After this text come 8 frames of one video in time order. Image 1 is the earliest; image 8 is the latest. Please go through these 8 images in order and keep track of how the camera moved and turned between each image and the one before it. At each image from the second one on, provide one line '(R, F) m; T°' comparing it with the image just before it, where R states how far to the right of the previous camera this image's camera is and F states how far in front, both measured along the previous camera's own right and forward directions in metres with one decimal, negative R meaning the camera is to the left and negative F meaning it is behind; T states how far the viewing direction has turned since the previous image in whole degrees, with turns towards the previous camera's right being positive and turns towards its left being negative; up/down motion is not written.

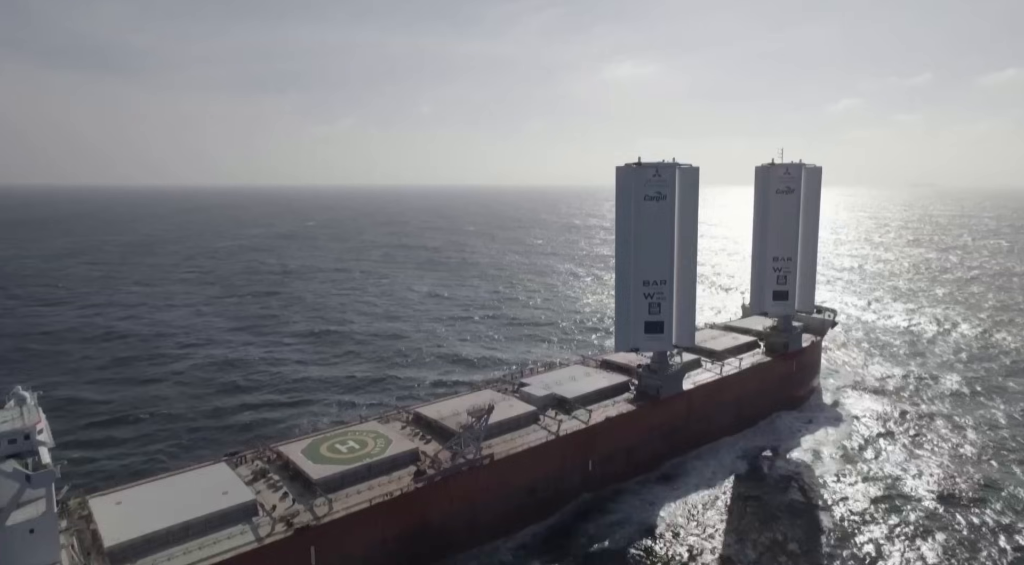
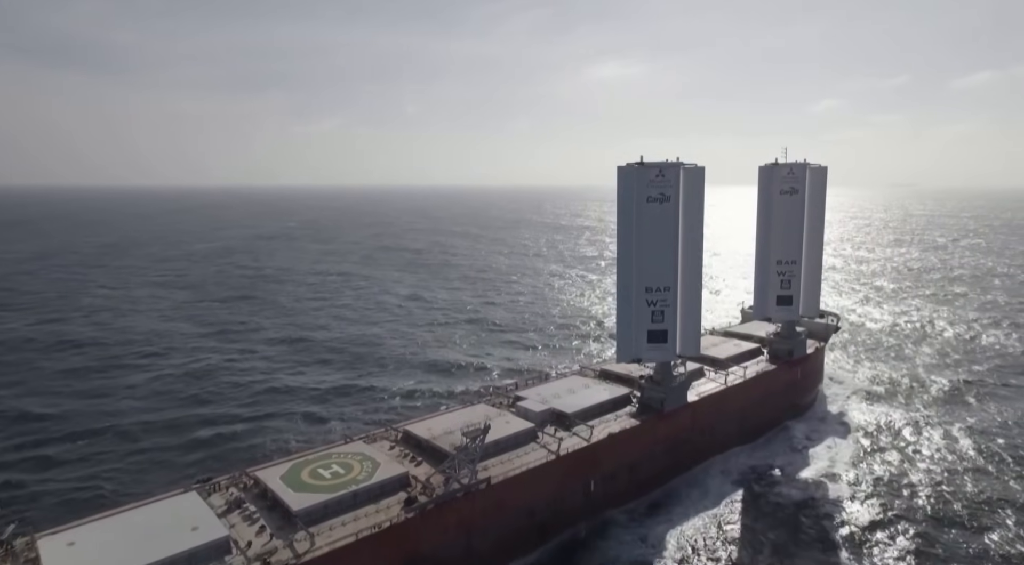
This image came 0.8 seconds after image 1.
(-0.2, +1.3) m; +1°
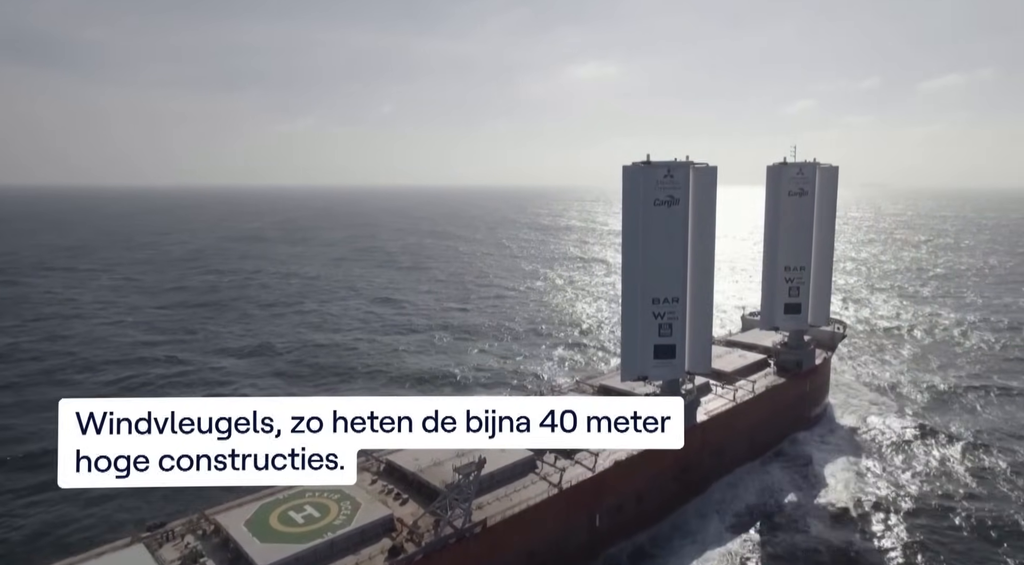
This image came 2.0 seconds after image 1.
(-0.4, +2.0) m; +2°
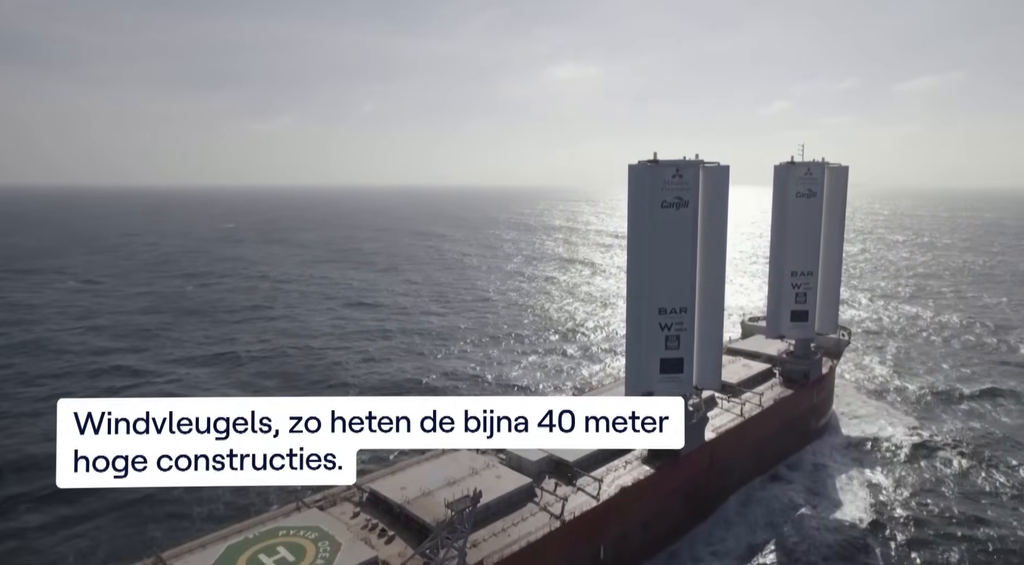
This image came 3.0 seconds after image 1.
(-0.3, +1.6) m; +1°
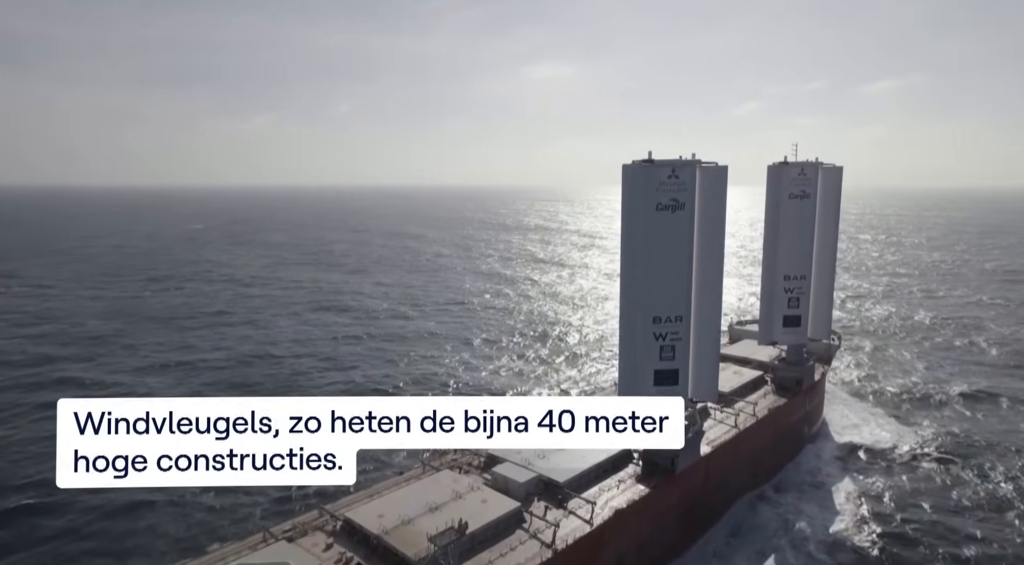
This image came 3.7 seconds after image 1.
(-0.2, +1.2) m; +2°
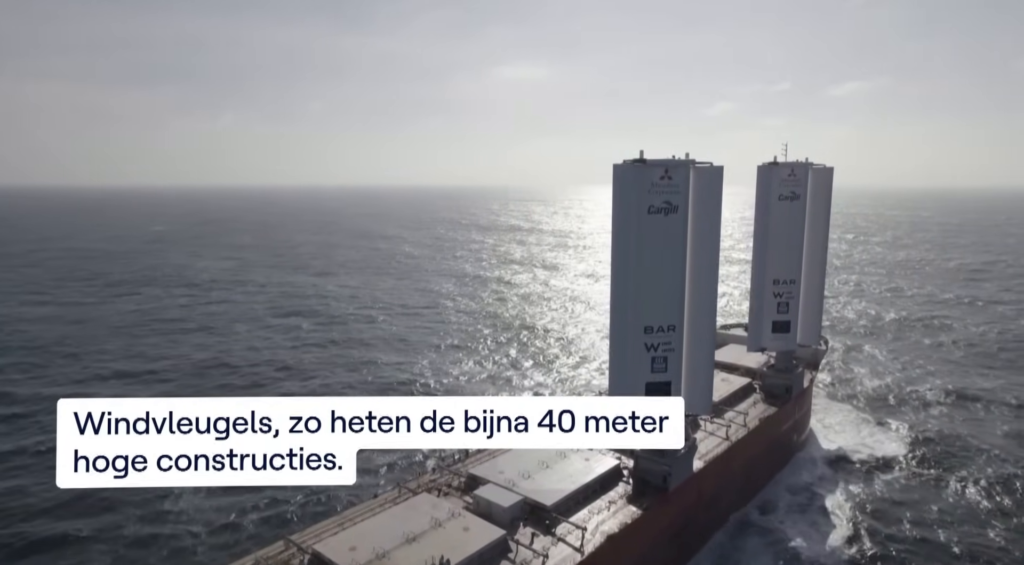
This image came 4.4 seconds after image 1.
(-0.2, +1.1) m; +2°
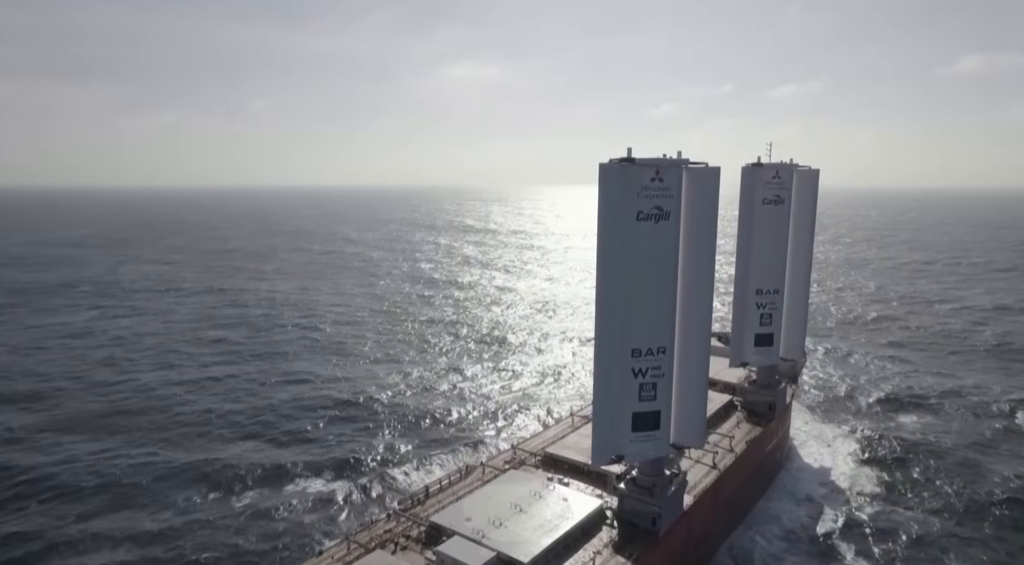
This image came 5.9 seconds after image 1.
(-0.3, +2.2) m; +4°
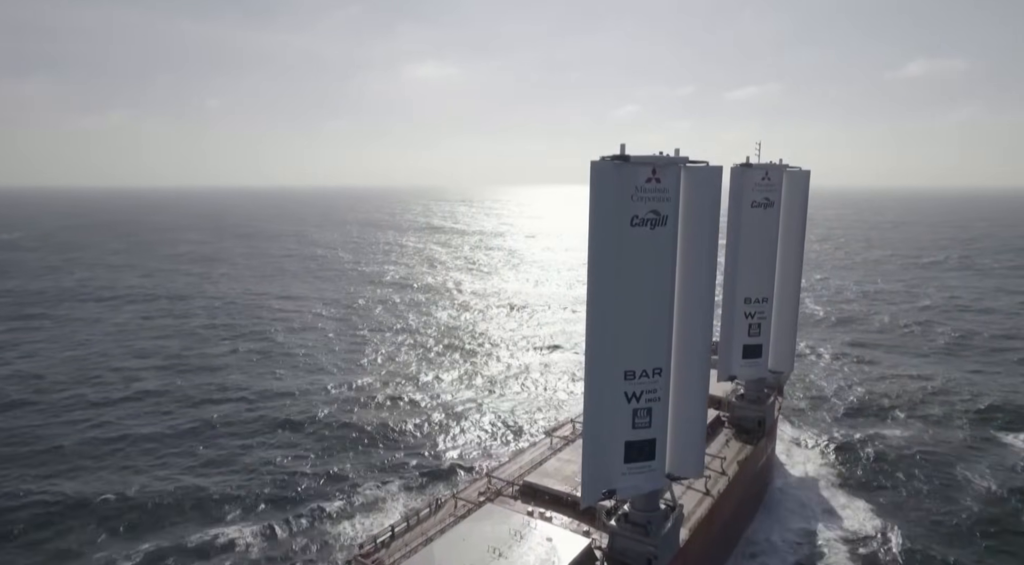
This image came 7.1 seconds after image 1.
(-0.2, +1.7) m; +3°
